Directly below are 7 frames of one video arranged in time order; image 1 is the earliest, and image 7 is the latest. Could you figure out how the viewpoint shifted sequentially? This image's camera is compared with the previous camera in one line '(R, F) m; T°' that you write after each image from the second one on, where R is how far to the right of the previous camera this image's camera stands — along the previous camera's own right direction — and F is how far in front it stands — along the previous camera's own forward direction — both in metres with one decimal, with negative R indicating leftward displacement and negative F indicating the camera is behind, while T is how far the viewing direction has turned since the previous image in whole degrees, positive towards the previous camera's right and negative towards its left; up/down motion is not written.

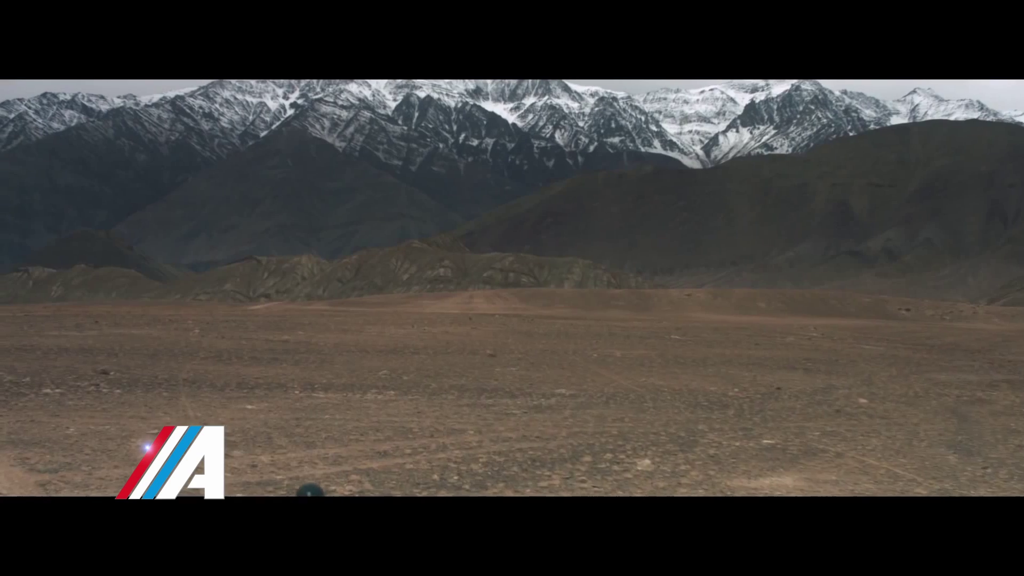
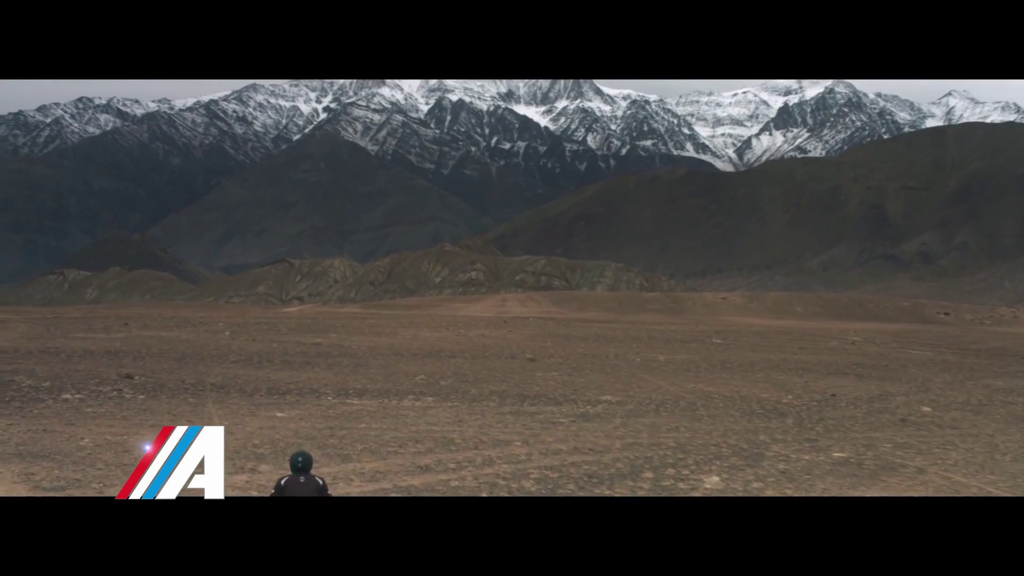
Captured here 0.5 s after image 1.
(-0.1, +0.4) m; -2°
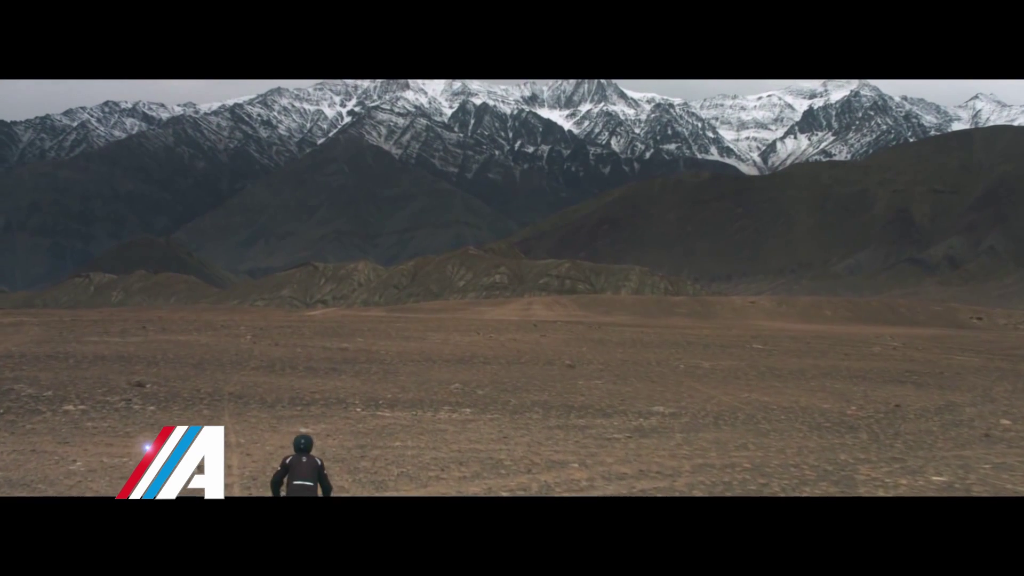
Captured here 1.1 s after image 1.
(-0.2, +0.6) m; -1°
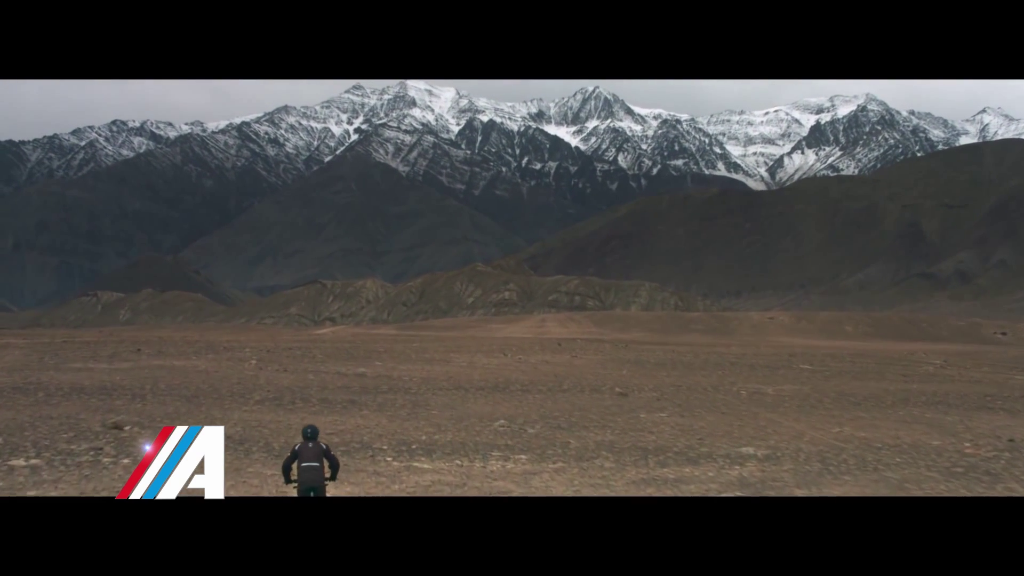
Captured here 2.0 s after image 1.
(-0.3, +1.3) m; 0°
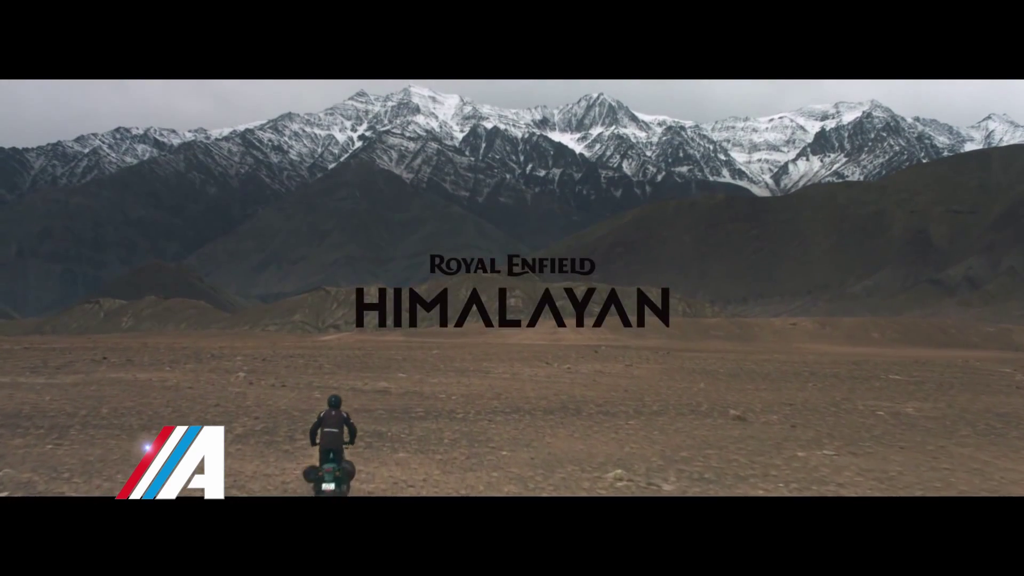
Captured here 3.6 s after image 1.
(-0.5, +2.3) m; 0°
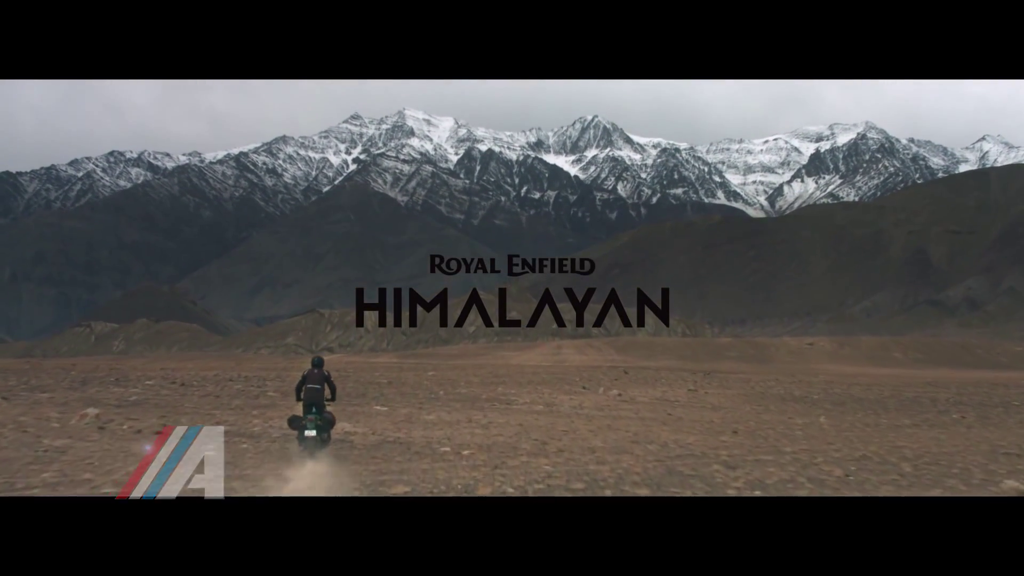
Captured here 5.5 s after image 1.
(-0.3, +3.1) m; 0°
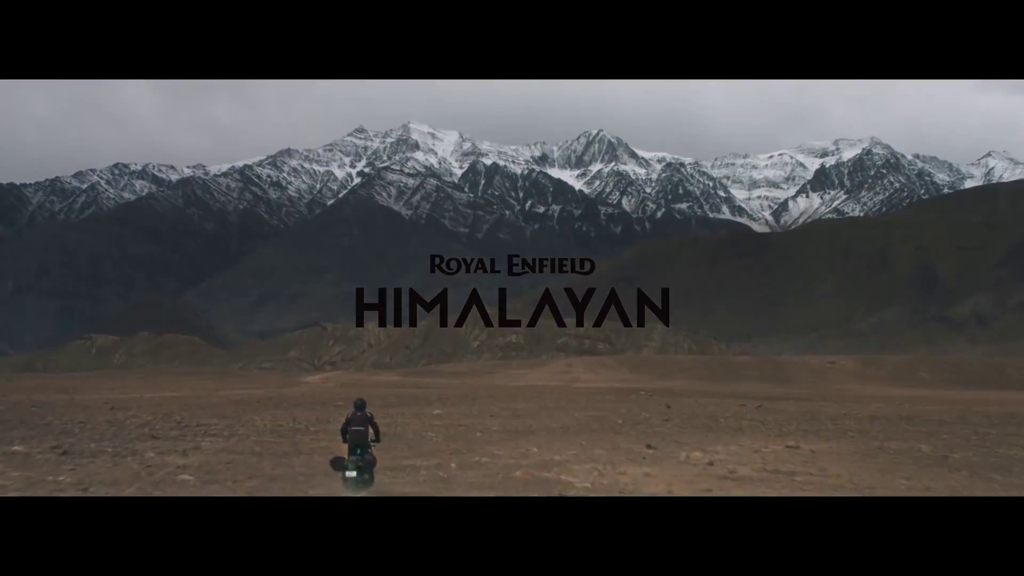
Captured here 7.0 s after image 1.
(-0.2, +2.3) m; 0°
